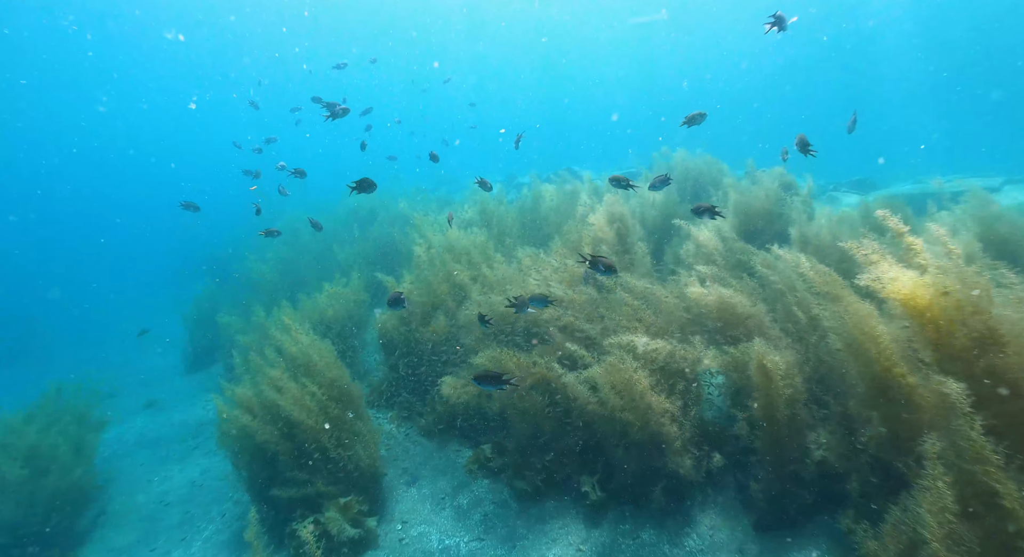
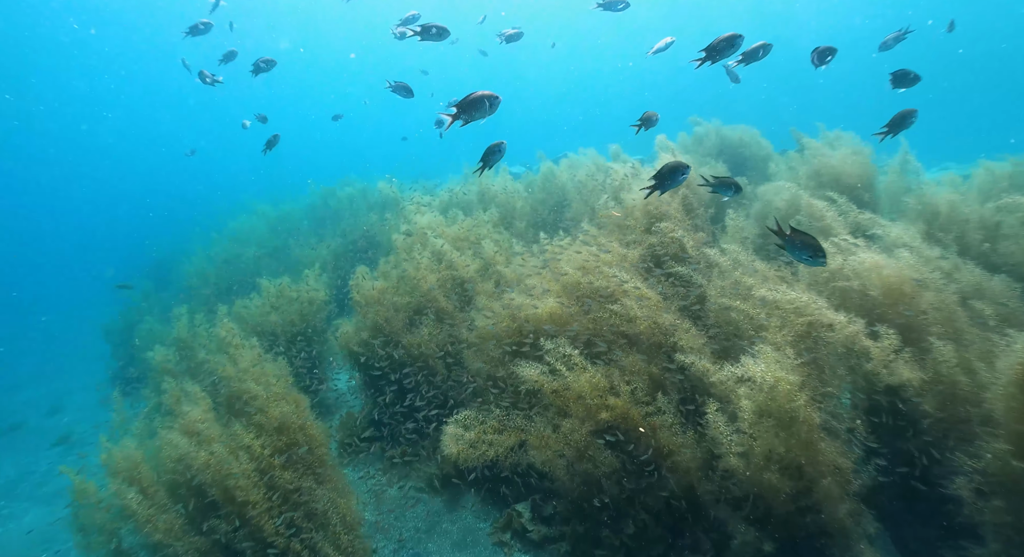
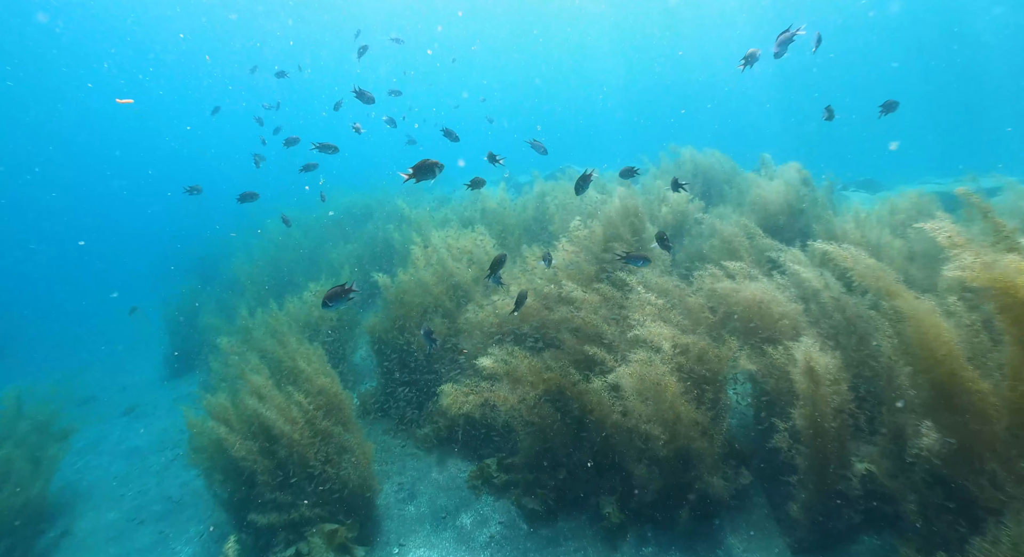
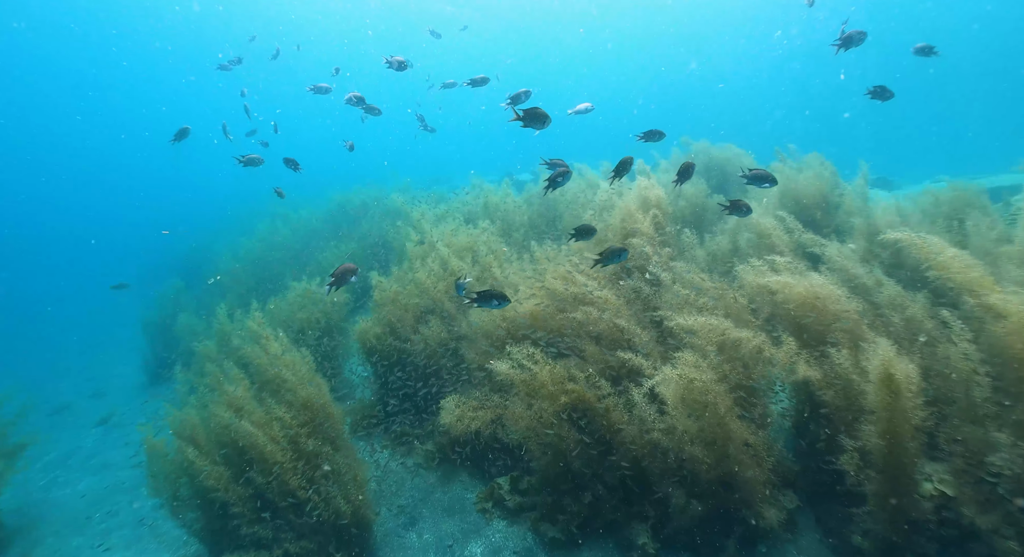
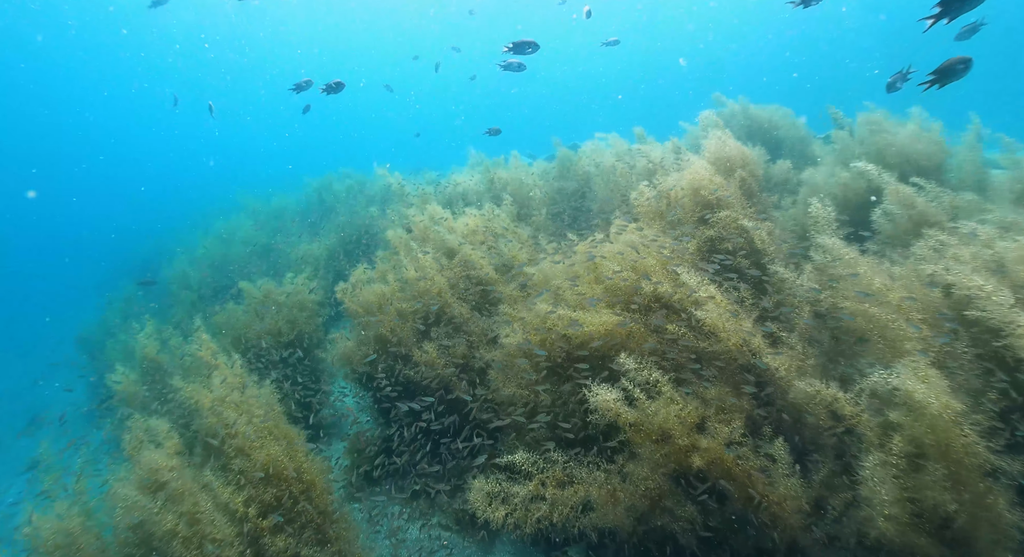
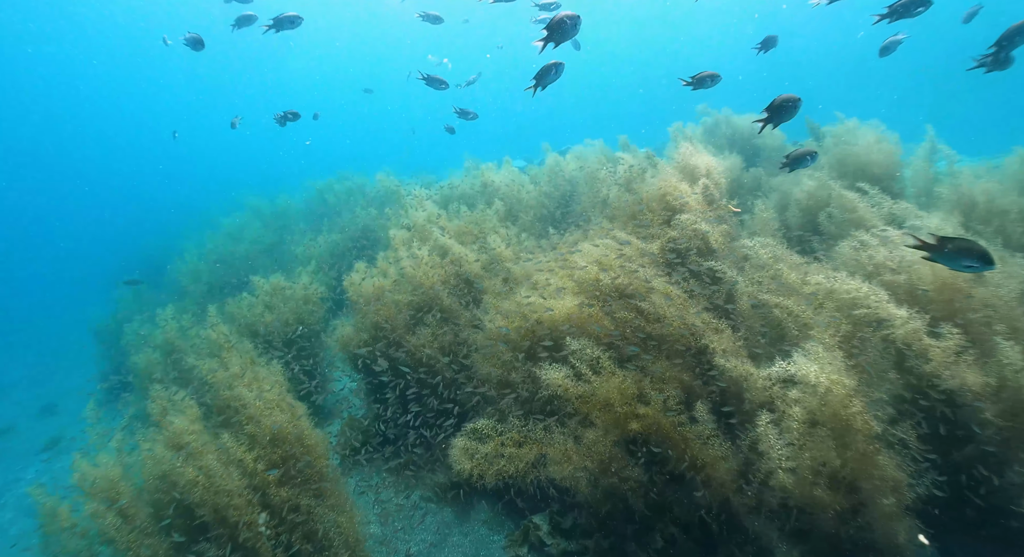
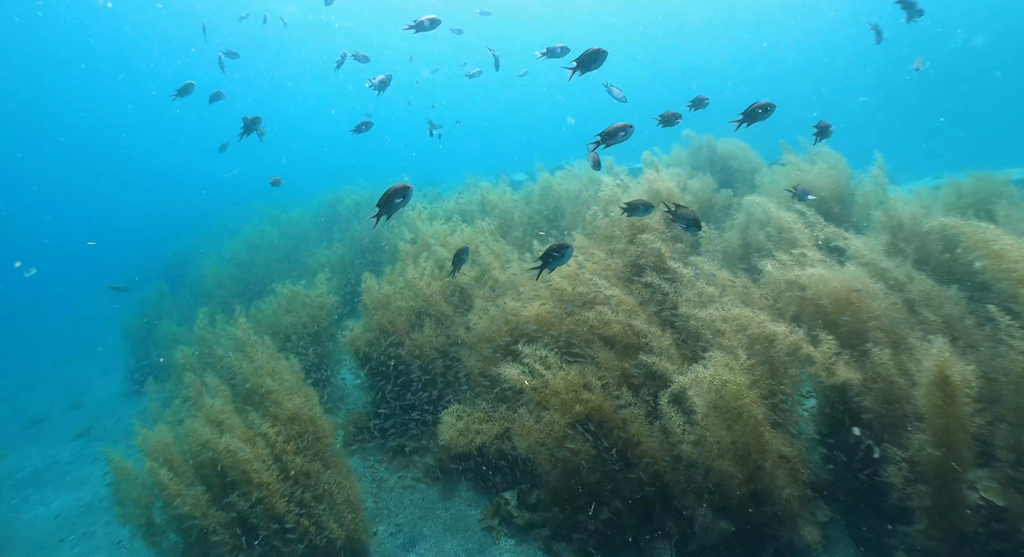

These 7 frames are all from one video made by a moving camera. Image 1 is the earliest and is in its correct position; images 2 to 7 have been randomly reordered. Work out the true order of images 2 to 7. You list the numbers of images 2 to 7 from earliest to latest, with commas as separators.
3, 4, 7, 2, 6, 5
